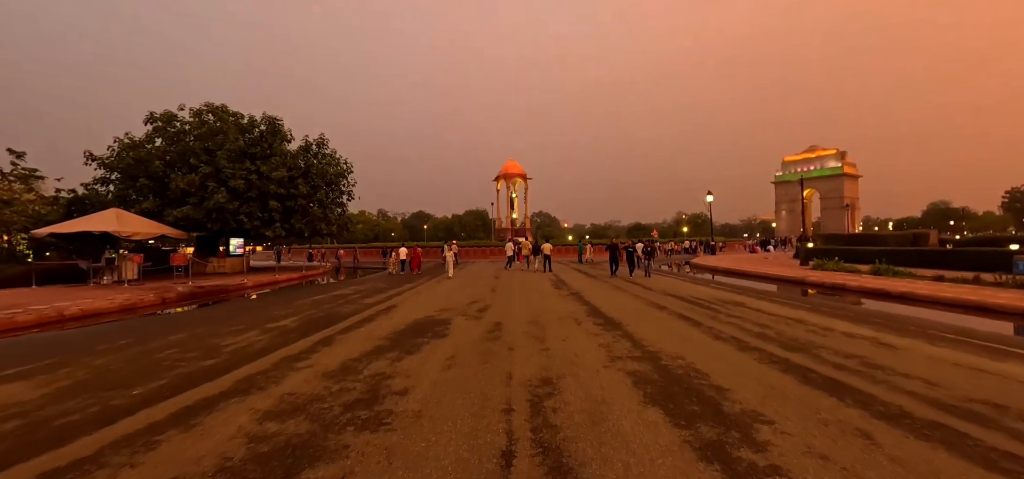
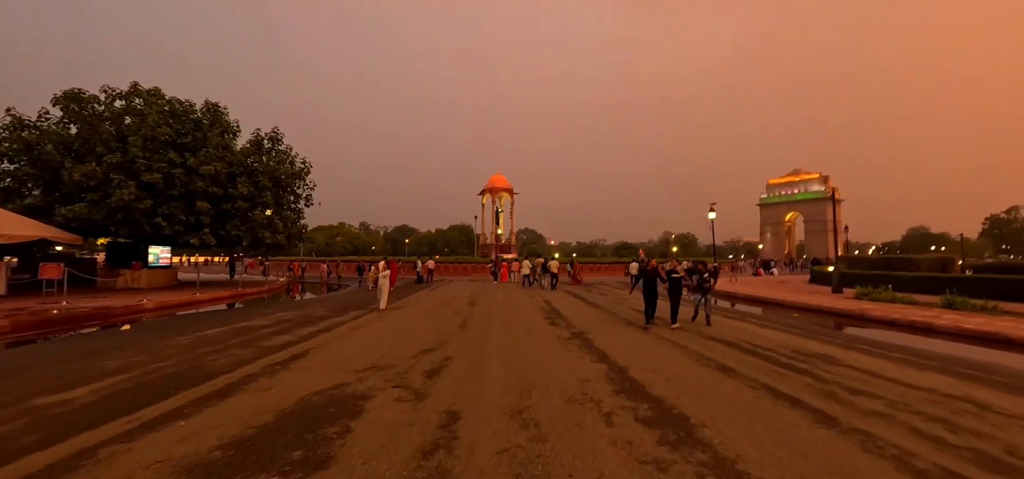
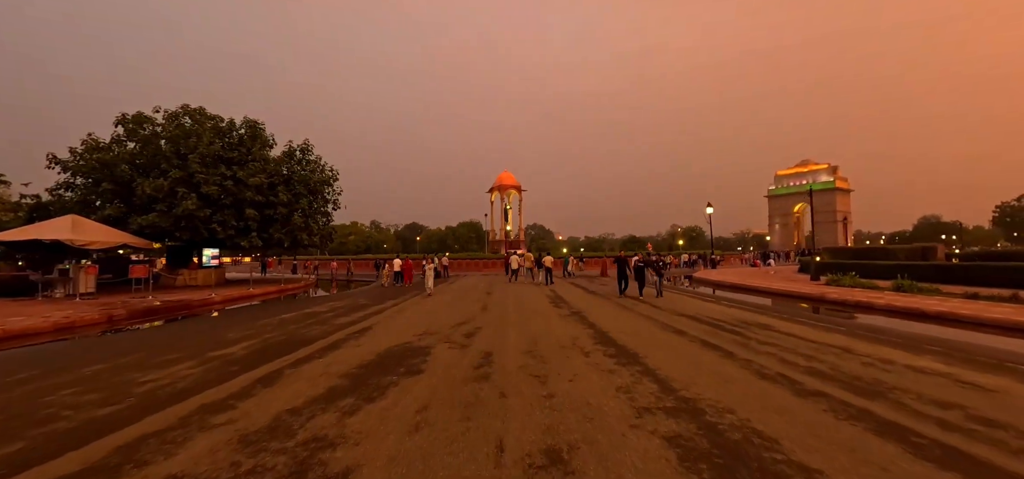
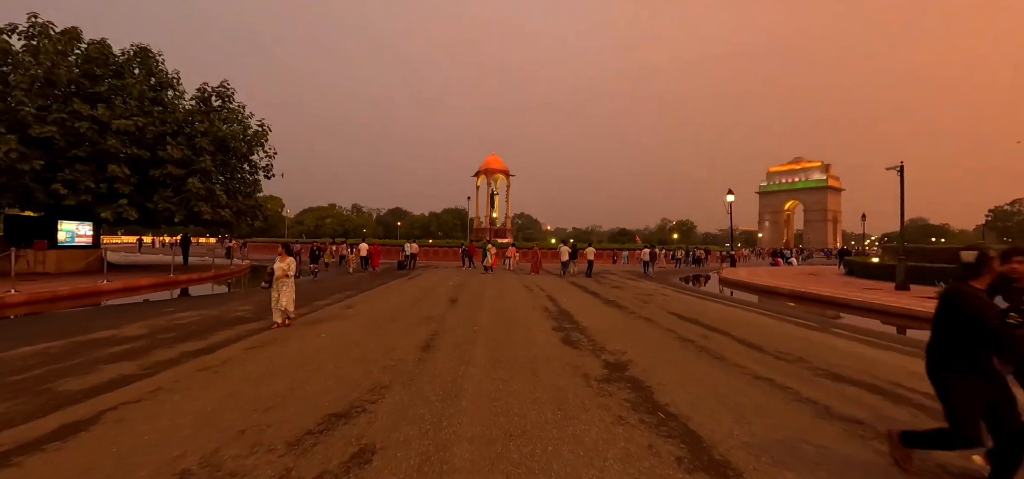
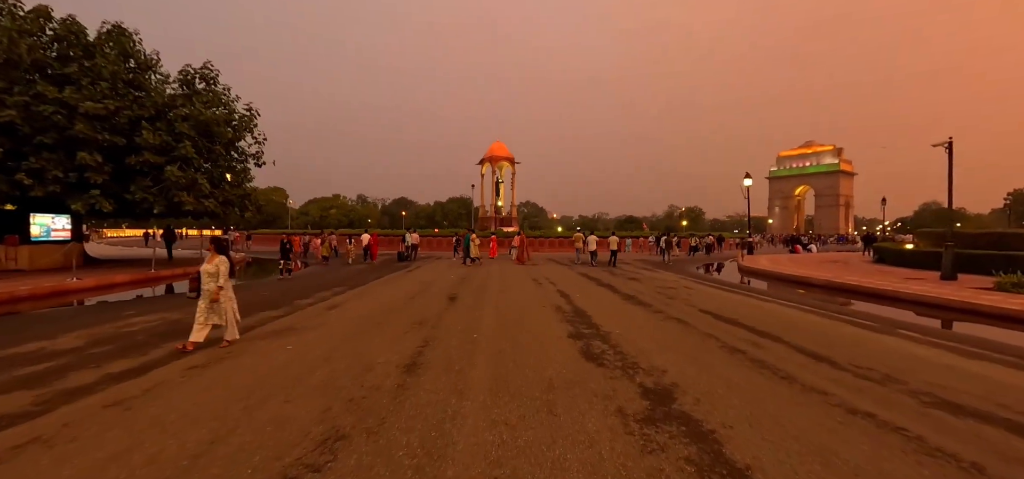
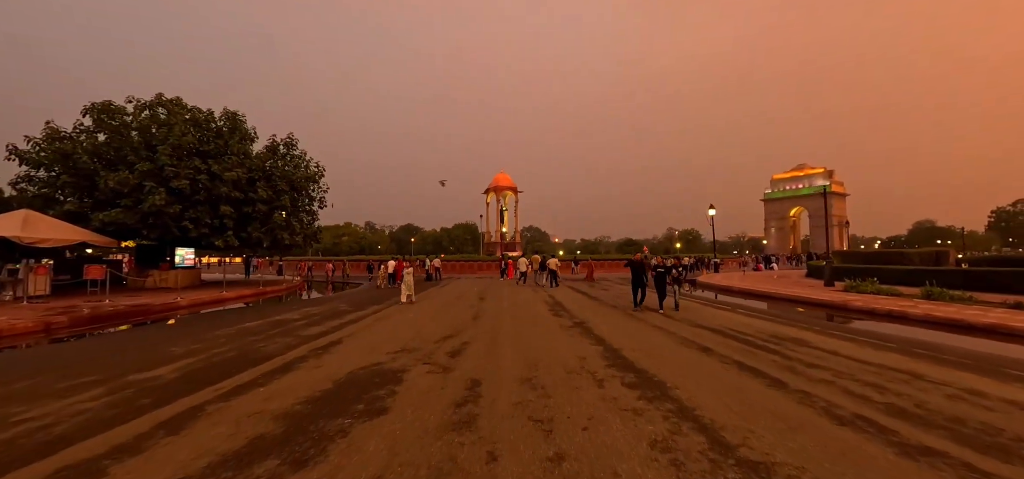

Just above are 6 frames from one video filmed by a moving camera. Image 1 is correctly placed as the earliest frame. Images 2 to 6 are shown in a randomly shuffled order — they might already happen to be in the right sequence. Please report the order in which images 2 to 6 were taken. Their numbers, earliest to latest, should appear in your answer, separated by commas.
3, 6, 2, 4, 5
